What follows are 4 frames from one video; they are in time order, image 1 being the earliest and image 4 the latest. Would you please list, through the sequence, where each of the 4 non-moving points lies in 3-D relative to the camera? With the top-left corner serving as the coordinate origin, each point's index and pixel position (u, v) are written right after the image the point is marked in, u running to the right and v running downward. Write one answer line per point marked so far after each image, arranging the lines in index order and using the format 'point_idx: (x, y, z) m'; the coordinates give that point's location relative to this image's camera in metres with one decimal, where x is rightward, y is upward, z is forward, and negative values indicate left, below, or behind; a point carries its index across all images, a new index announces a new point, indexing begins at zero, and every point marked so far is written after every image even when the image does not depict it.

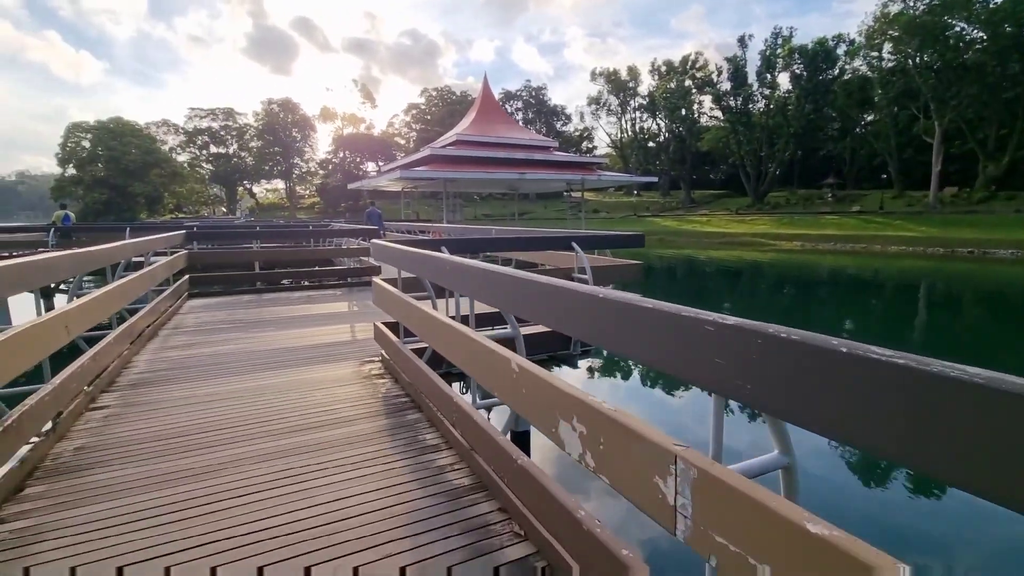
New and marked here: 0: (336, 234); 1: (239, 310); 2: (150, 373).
0: (-3.2, +1.0, +8.9) m
1: (-3.4, -0.3, +6.0) m
2: (-2.7, -0.6, +3.7) m
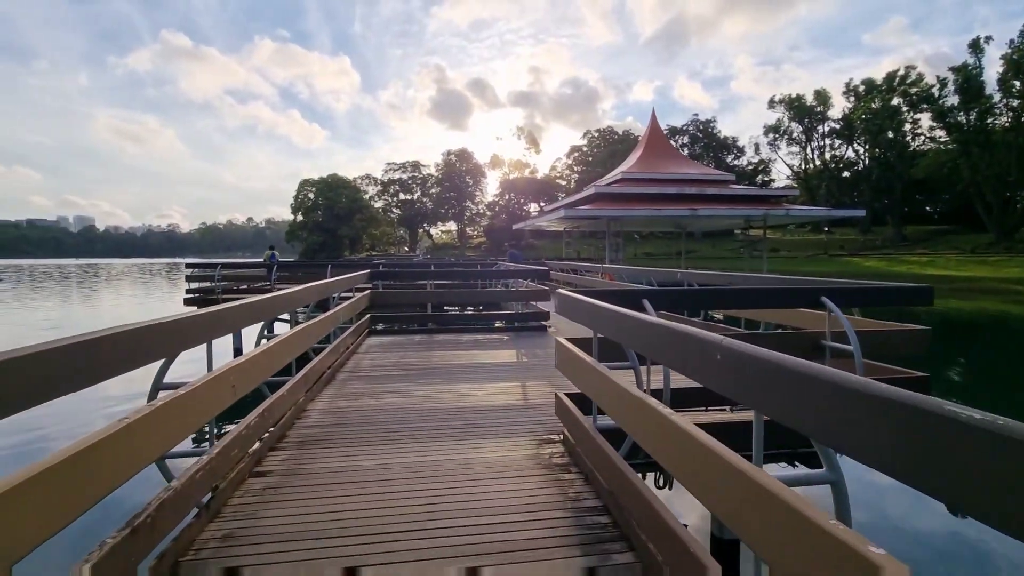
0: (-0.1, +0.2, +8.7) m
1: (-1.2, -0.8, +5.9) m
2: (-1.4, -1.0, +3.4) m
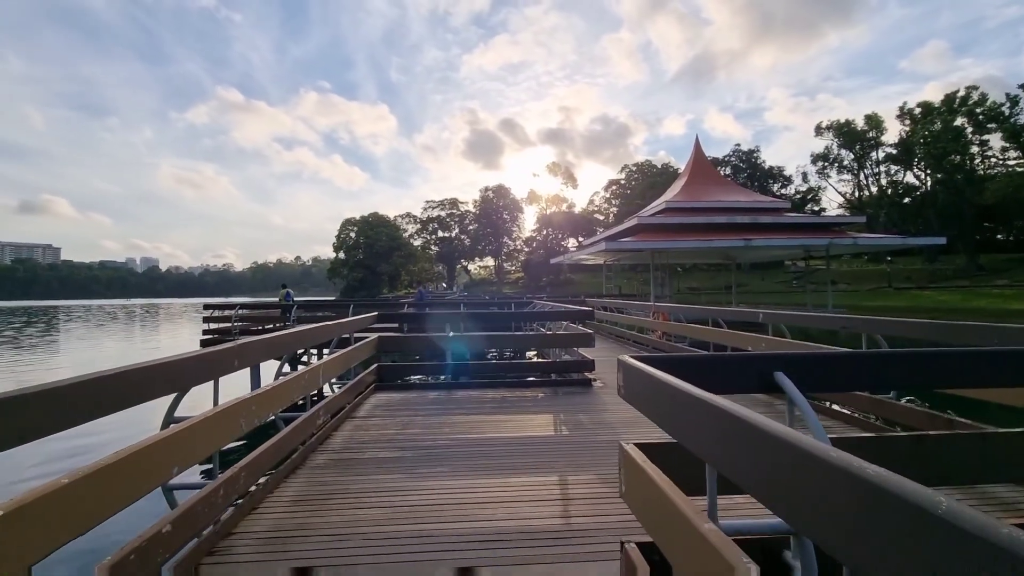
0: (+0.4, -0.4, +7.4) m
1: (-0.9, -1.2, +4.7) m
2: (-1.2, -1.3, +2.2) m
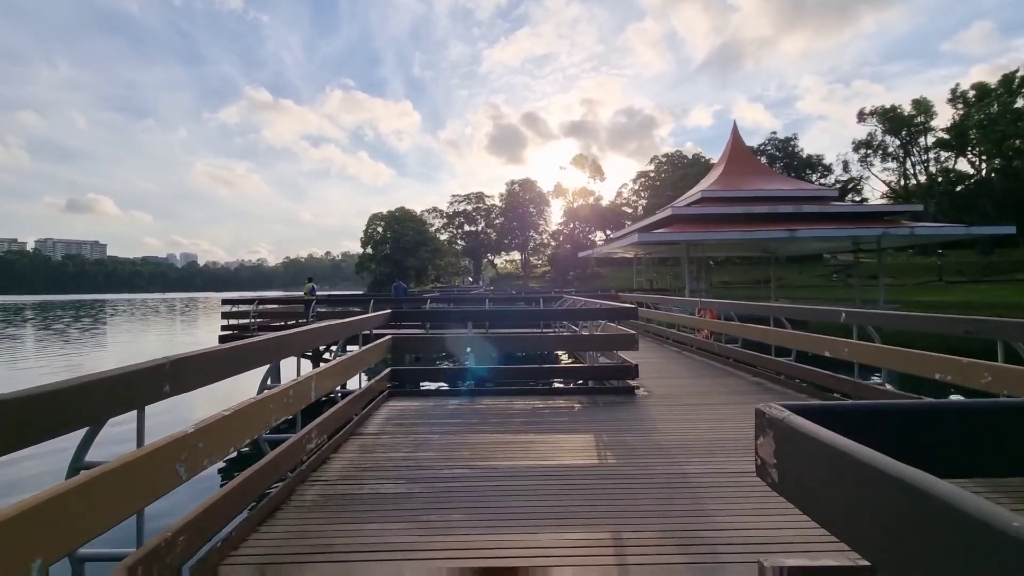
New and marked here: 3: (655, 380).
0: (+0.8, -0.3, +6.7) m
1: (-0.6, -1.2, +4.0) m
2: (-1.1, -1.2, +1.5) m
3: (+1.8, -1.2, +6.2) m
